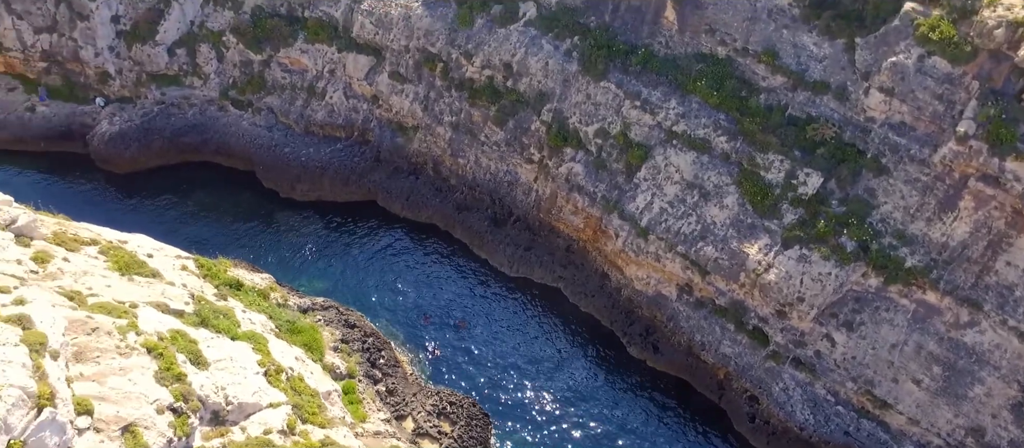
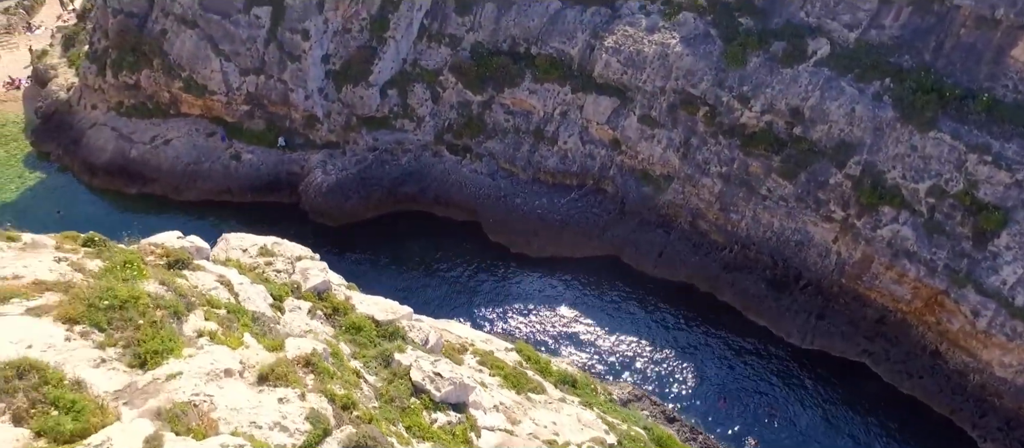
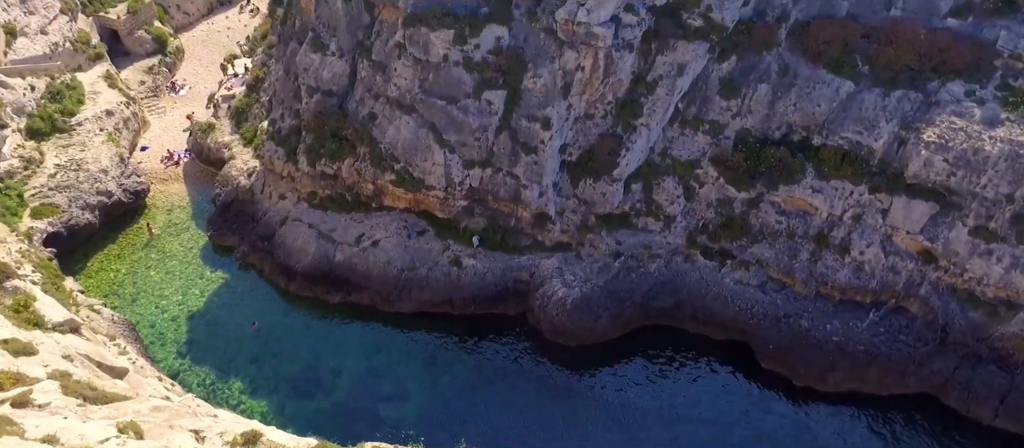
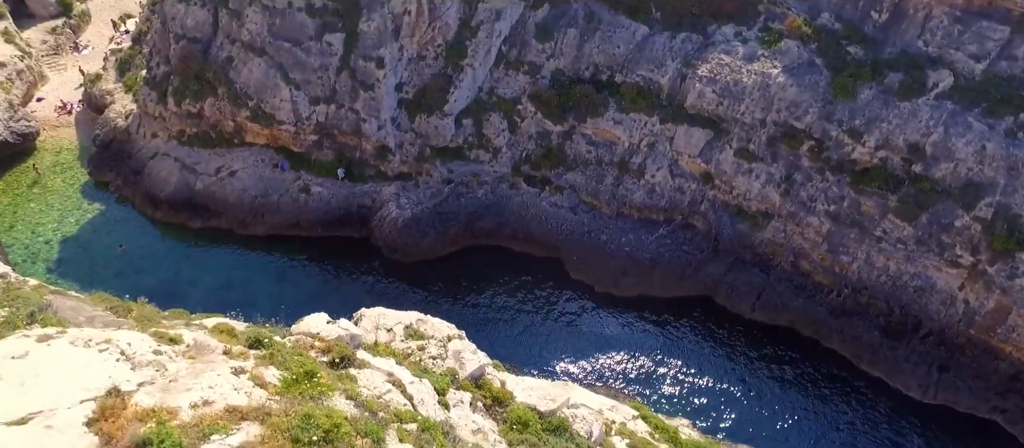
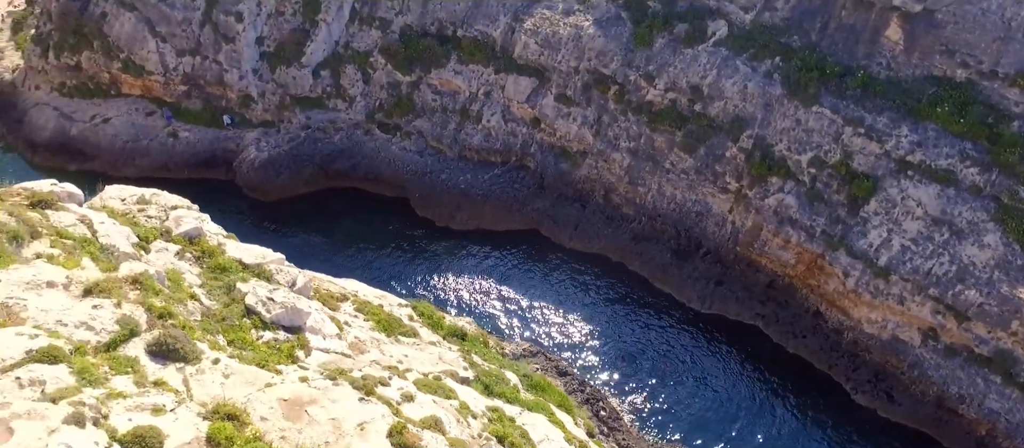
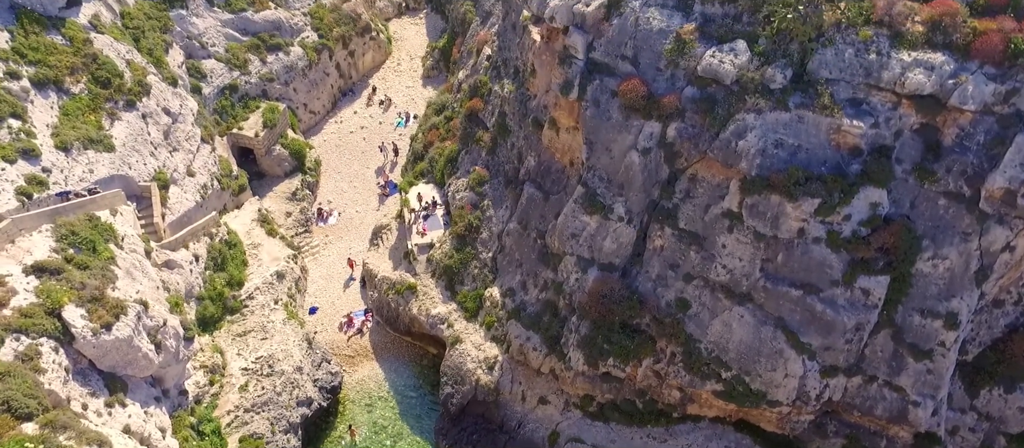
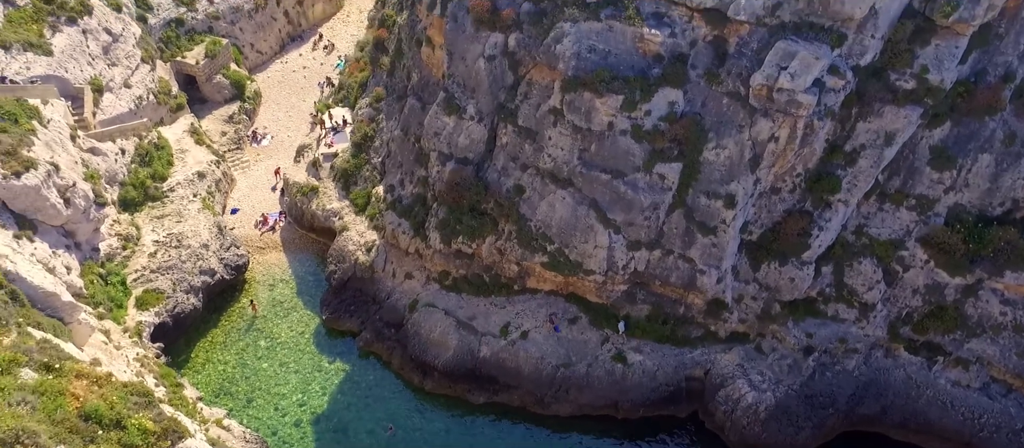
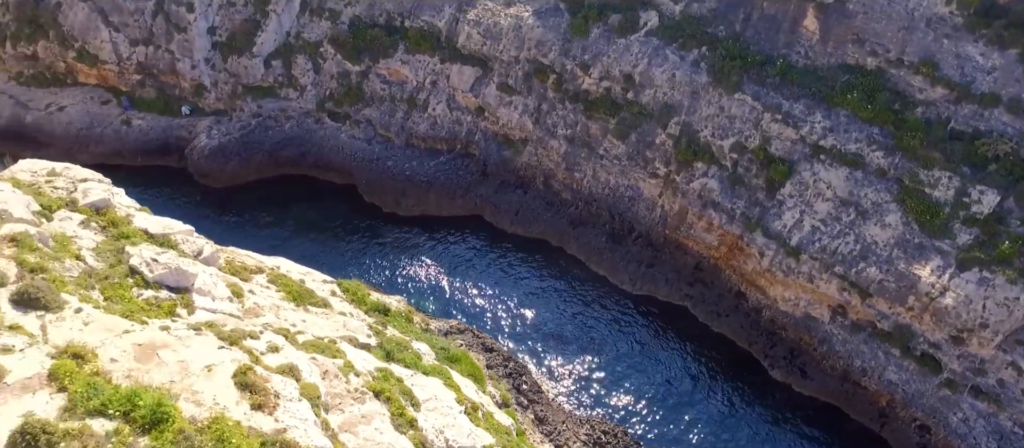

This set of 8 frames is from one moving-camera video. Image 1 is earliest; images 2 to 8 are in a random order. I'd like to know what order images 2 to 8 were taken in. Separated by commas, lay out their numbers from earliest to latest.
8, 5, 2, 4, 3, 7, 6
